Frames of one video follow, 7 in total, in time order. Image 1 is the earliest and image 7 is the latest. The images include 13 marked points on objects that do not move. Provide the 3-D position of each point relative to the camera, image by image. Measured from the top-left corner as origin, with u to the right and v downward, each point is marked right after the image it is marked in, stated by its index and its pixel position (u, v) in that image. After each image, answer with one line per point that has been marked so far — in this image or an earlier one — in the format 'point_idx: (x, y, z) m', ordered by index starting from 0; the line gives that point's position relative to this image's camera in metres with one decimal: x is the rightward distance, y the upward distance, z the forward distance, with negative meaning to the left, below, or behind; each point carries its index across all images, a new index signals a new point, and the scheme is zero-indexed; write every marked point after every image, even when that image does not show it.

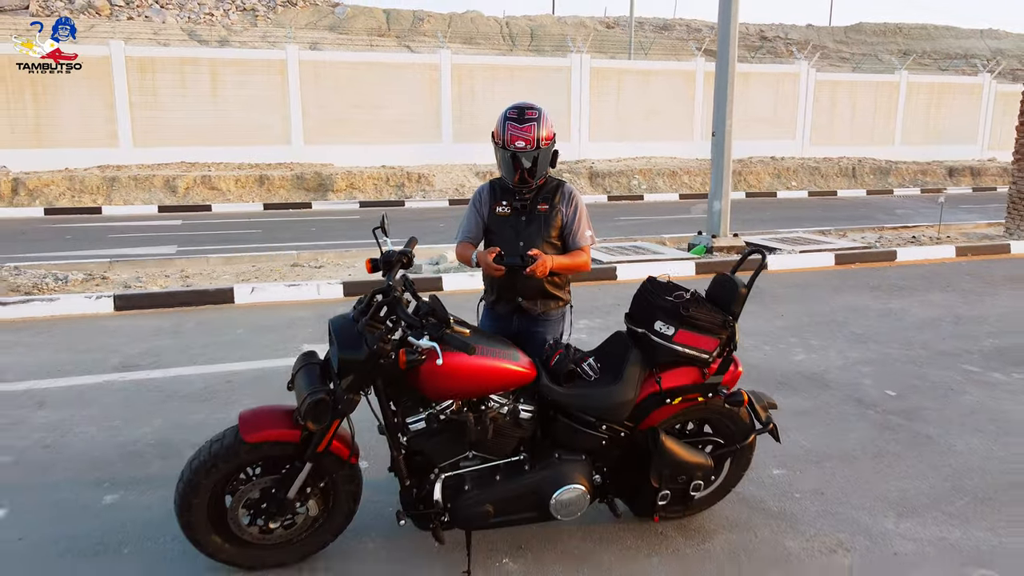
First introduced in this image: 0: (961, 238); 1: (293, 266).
0: (+4.8, +0.5, +9.2) m
1: (-1.8, +0.2, +7.2) m
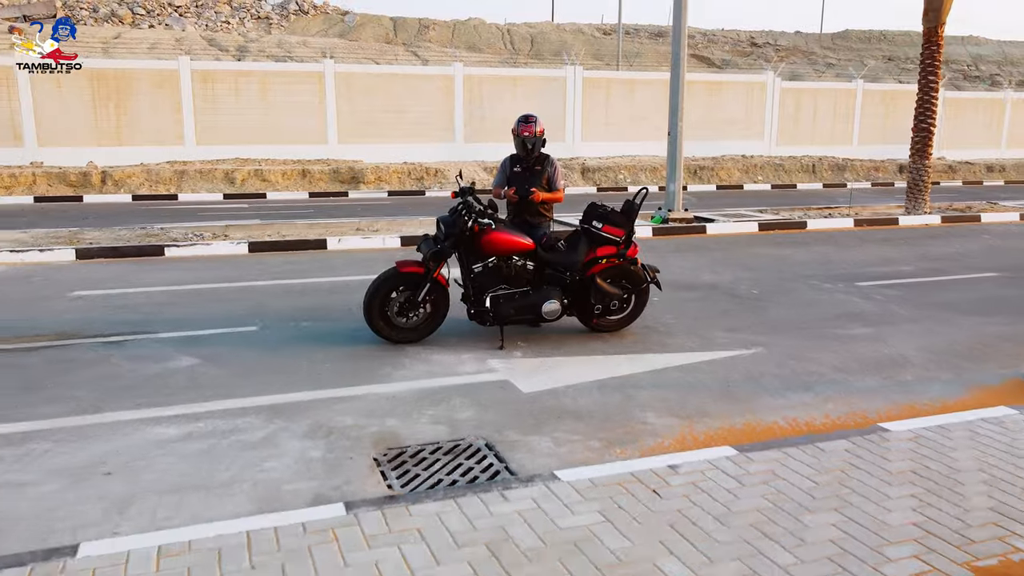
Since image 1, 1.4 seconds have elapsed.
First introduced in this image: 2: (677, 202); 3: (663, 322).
0: (+4.9, +1.0, +11.8) m
1: (-1.8, +0.7, +9.8) m
2: (+2.1, +1.1, +10.9) m
3: (+1.0, -0.2, +5.8) m
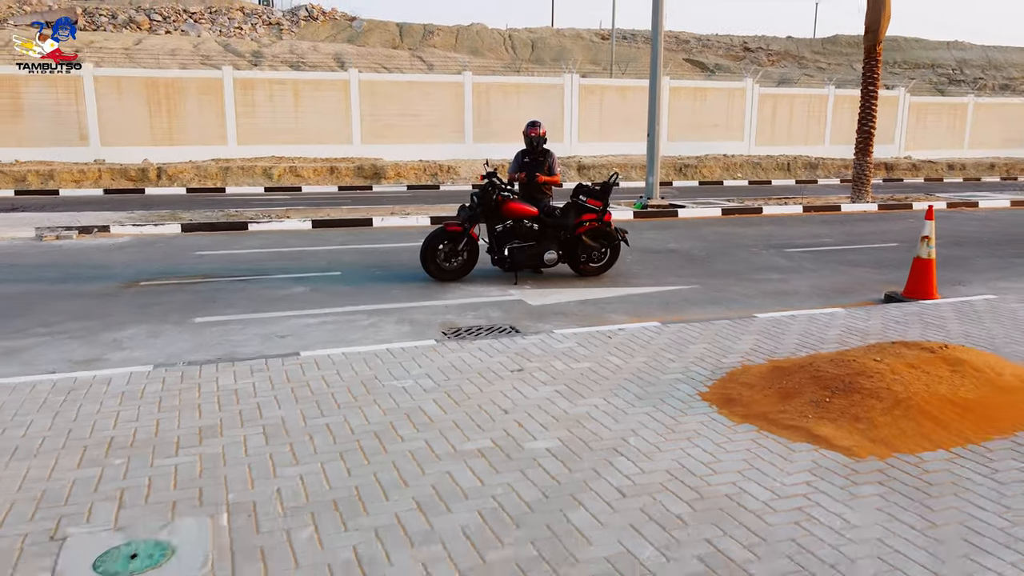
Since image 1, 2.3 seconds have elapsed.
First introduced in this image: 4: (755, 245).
0: (+5.0, +1.4, +14.0) m
1: (-1.7, +1.0, +12.0) m
2: (+2.2, +1.5, +13.1) m
3: (+1.1, +0.2, +8.0) m
4: (+2.8, +0.5, +9.8) m
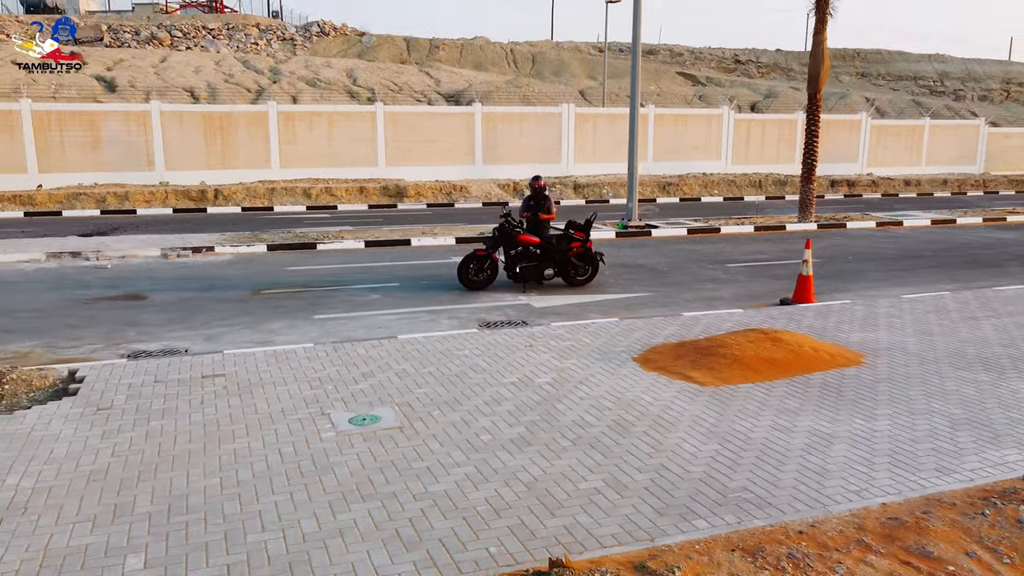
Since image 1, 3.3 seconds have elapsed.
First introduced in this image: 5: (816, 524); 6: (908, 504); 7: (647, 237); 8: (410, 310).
0: (+5.1, +1.3, +17.1) m
1: (-1.6, +1.0, +15.1) m
2: (+2.3, +1.4, +16.1) m
3: (+1.2, +0.1, +11.1) m
4: (+2.9, +0.4, +12.8) m
5: (+1.4, -1.1, +4.0) m
6: (+2.0, -1.0, +4.2) m
7: (+2.4, +0.9, +15.2) m
8: (-1.1, -0.2, +9.4) m
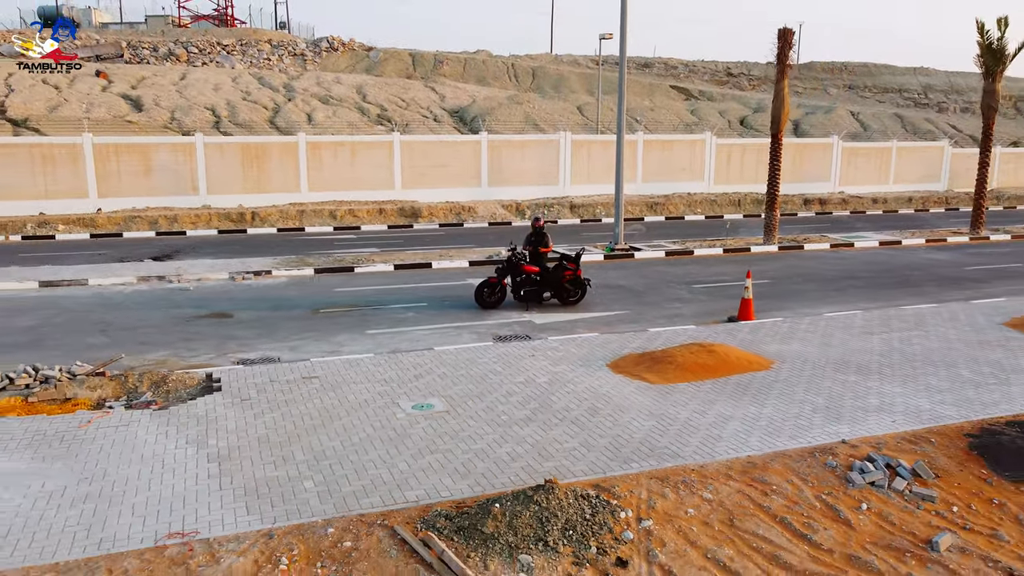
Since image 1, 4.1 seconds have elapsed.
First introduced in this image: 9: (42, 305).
0: (+5.2, +1.0, +19.8) m
1: (-1.5, +0.7, +17.8) m
2: (+2.4, +1.1, +18.8) m
3: (+1.3, -0.2, +13.8) m
4: (+3.0, +0.1, +15.5) m
5: (+1.5, -1.4, +6.7) m
6: (+2.0, -1.3, +7.0) m
7: (+2.5, +0.6, +17.9) m
8: (-1.0, -0.5, +12.1) m
9: (-7.0, -0.3, +12.8) m
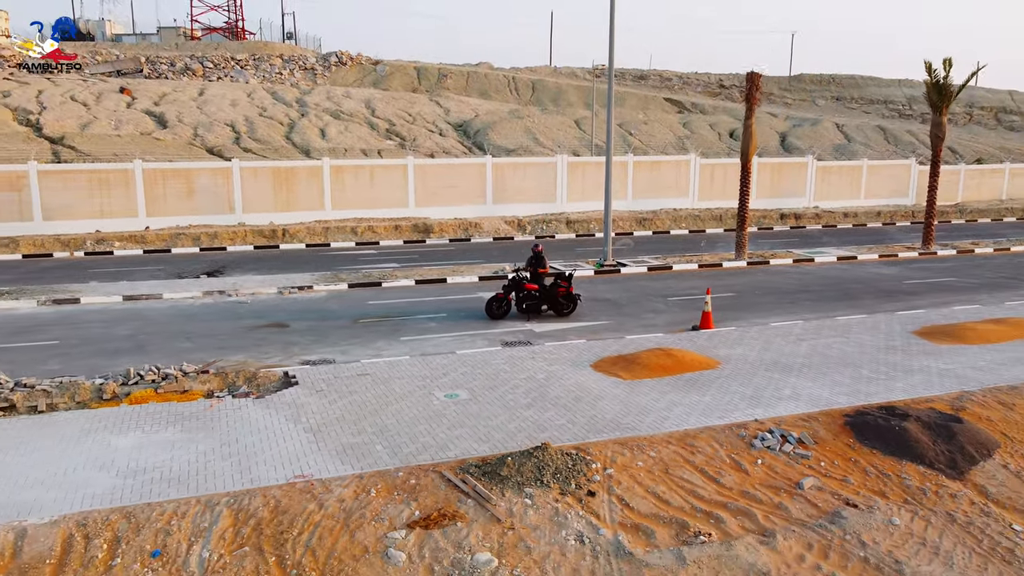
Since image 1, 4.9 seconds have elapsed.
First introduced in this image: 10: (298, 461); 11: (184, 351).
0: (+5.3, +0.7, +22.7) m
1: (-1.4, +0.4, +20.7) m
2: (+2.4, +0.8, +21.7) m
3: (+1.4, -0.5, +16.6) m
4: (+3.0, -0.1, +18.4) m
5: (+1.6, -1.6, +9.5) m
6: (+2.1, -1.6, +9.8) m
7: (+2.5, +0.3, +20.8) m
8: (-1.0, -0.8, +14.9) m
9: (-7.0, -0.5, +15.7) m
10: (-2.2, -1.8, +8.8) m
11: (-5.2, -1.0, +13.7) m
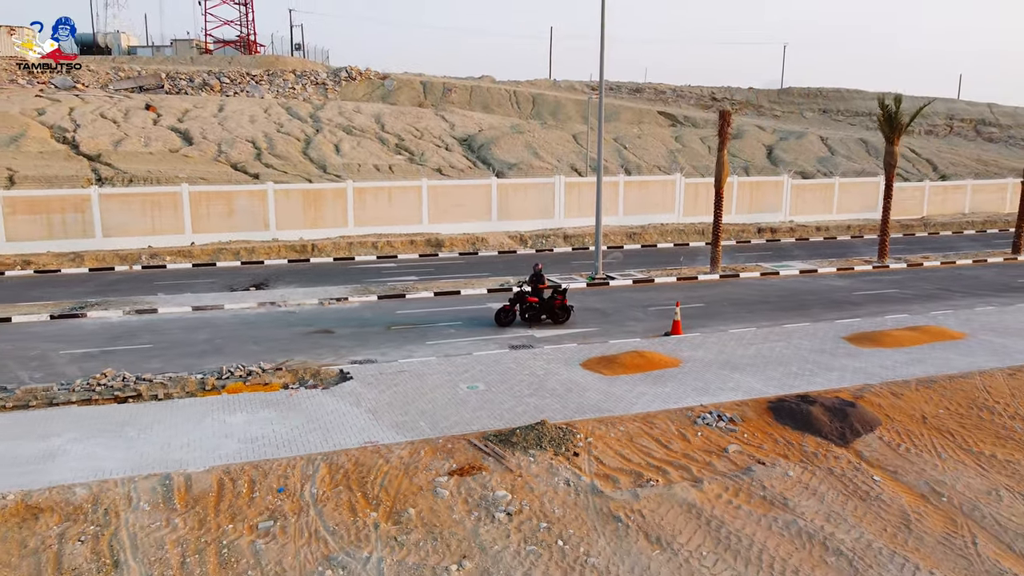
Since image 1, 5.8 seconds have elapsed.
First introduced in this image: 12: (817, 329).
0: (+5.4, +0.4, +26.0) m
1: (-1.3, +0.1, +24.0) m
2: (+2.6, +0.5, +25.1) m
3: (+1.5, -0.8, +20.0) m
4: (+3.1, -0.4, +21.8) m
5: (+1.7, -1.9, +12.9) m
6: (+2.2, -1.9, +13.2) m
7: (+2.6, 0.0, +24.2) m
8: (-0.9, -1.1, +18.3) m
9: (-6.8, -0.8, +19.1) m
10: (-2.1, -2.1, +12.2) m
11: (-5.1, -1.3, +17.0) m
12: (+6.8, -0.9, +19.0) m
